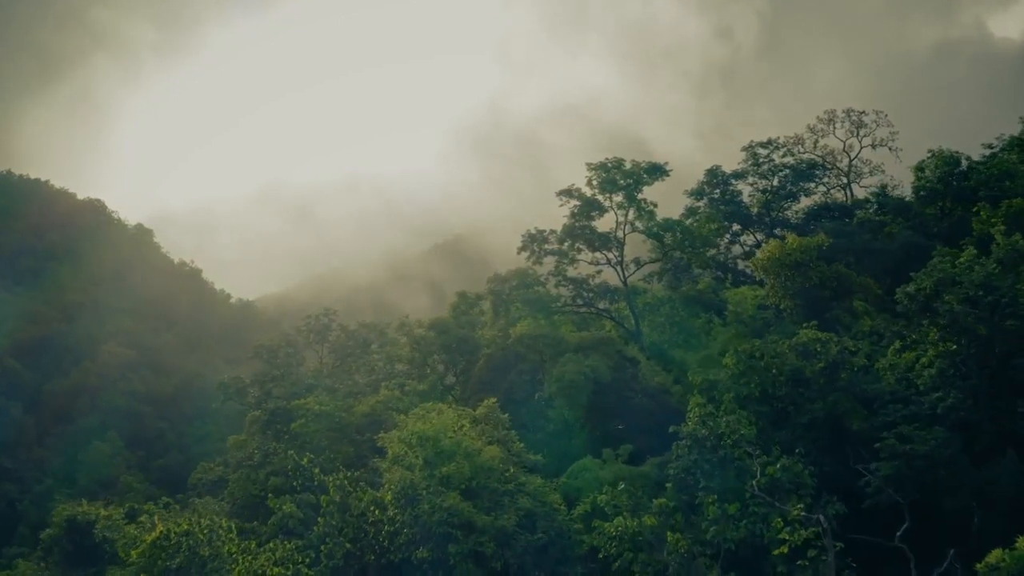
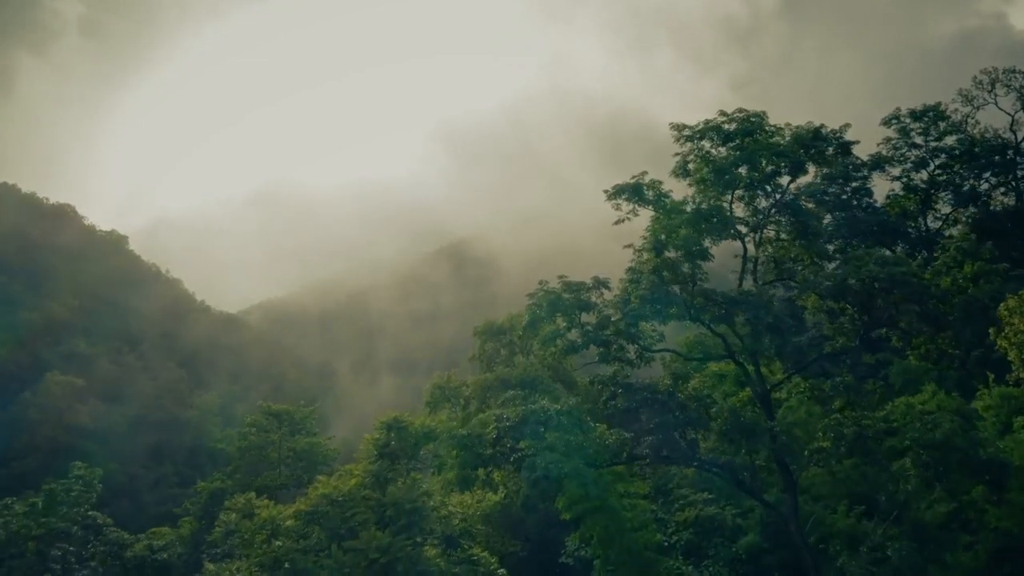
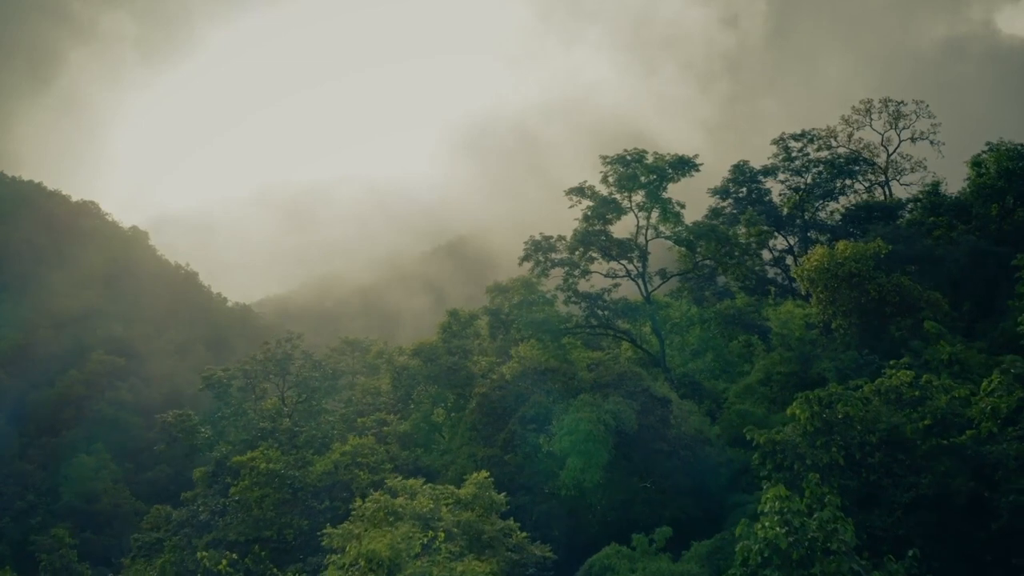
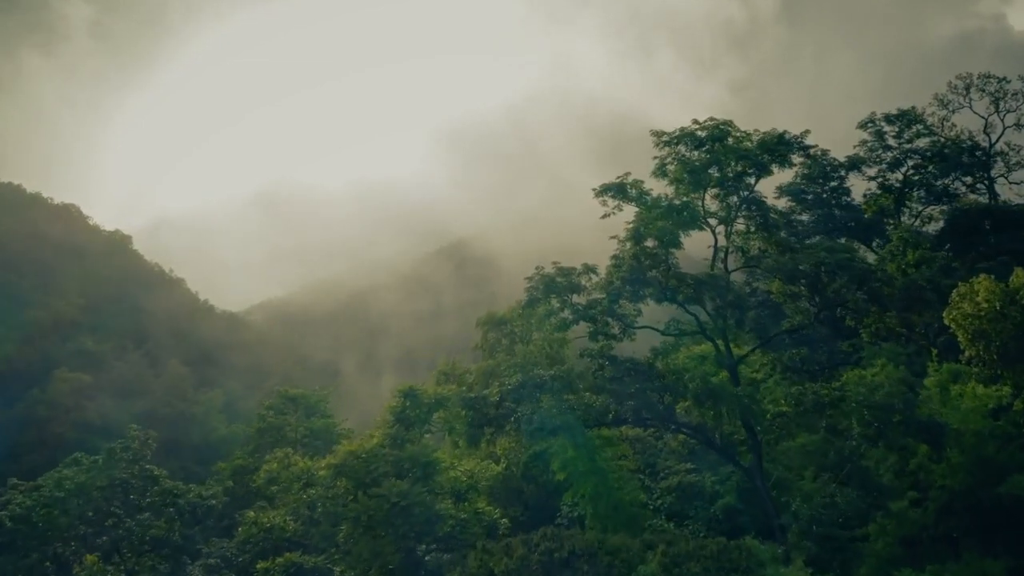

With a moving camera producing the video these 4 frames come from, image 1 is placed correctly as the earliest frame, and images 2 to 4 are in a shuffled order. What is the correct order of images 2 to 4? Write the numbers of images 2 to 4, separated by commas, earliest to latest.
3, 4, 2
